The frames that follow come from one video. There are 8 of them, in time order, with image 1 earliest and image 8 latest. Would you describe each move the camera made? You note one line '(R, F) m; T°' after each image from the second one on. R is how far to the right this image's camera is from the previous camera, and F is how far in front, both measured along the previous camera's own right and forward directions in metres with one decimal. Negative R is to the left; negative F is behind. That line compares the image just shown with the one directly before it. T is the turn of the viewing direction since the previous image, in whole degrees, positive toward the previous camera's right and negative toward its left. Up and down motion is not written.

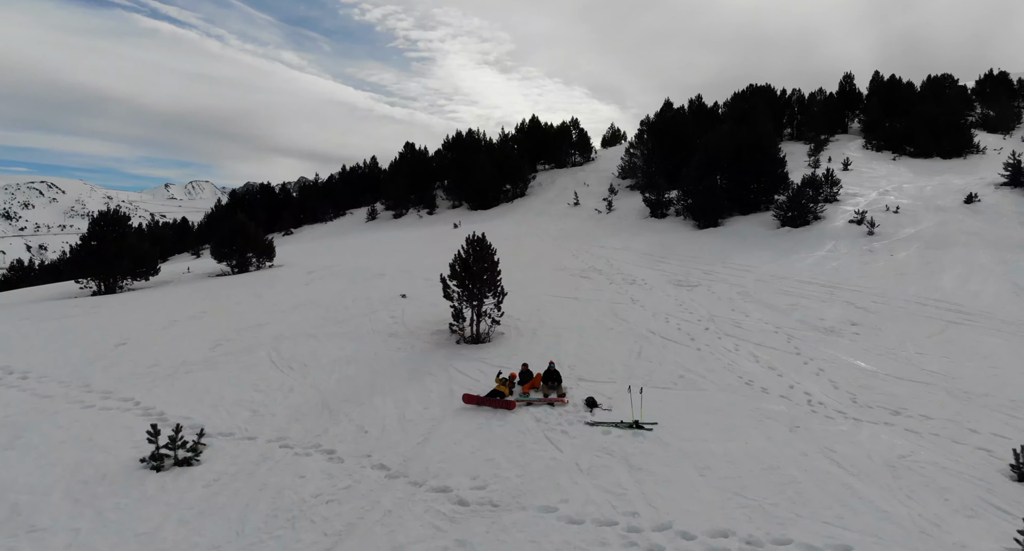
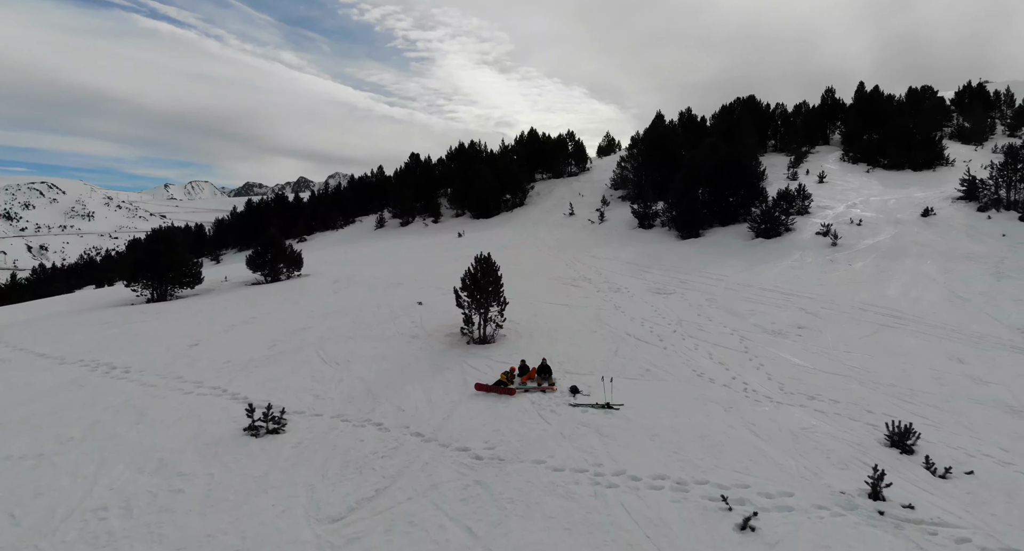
(0.0, -1.9) m; 0°
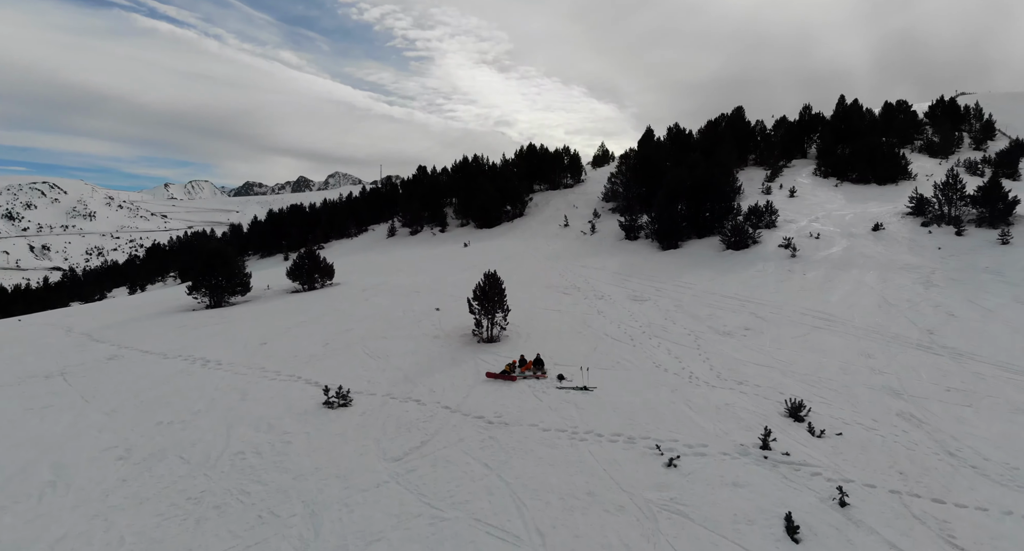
(0.0, -2.8) m; 0°
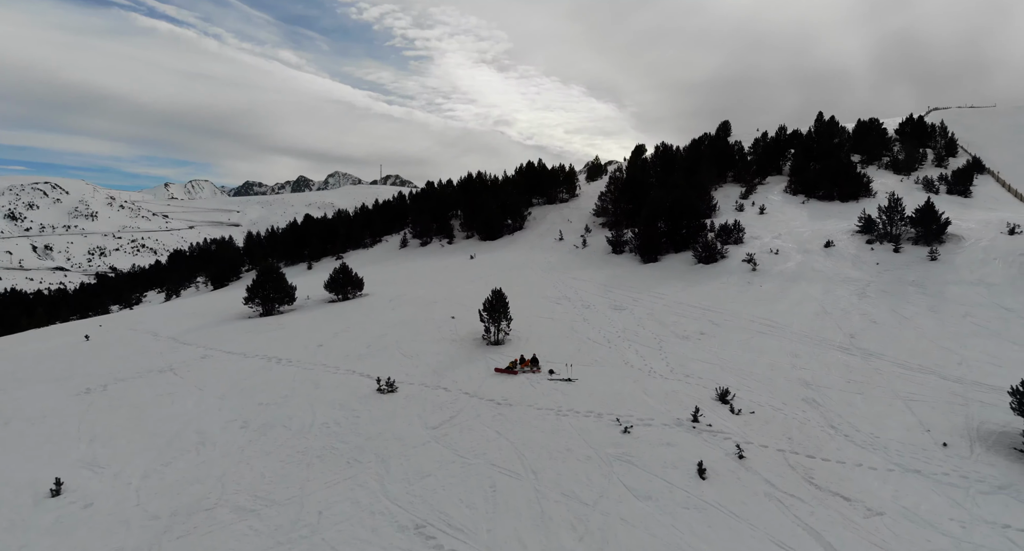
(-0.1, -3.7) m; 0°
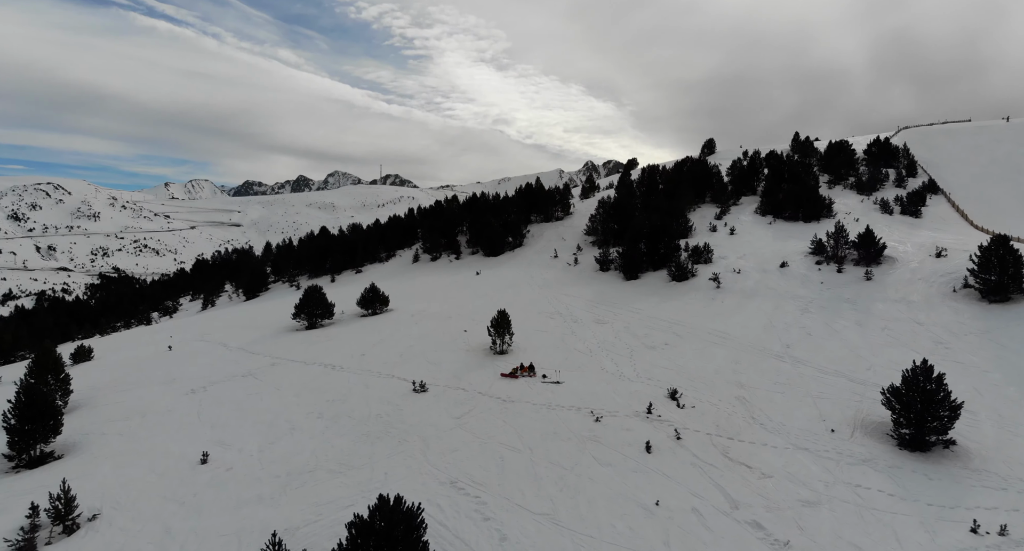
(-0.1, -4.6) m; 0°
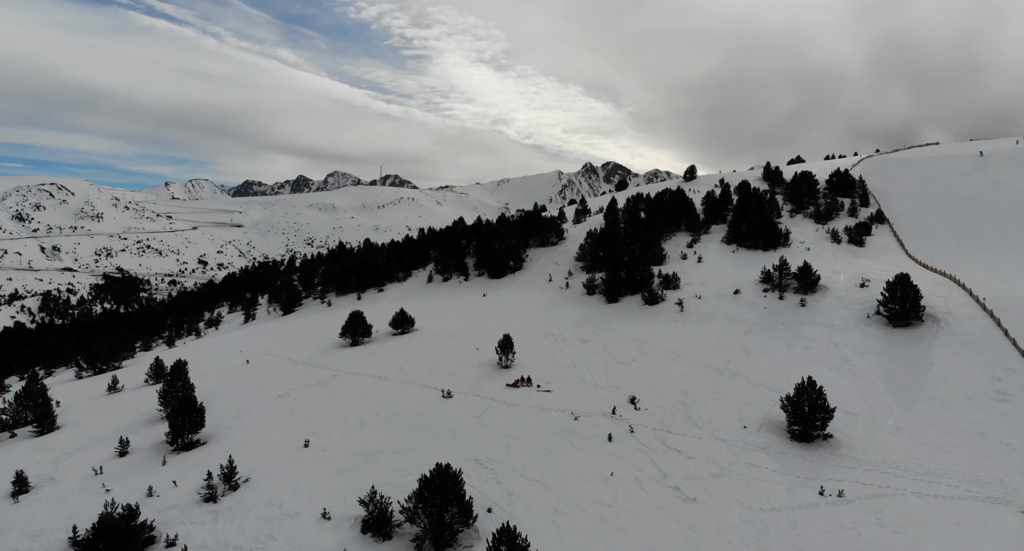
(-0.2, -6.8) m; 0°
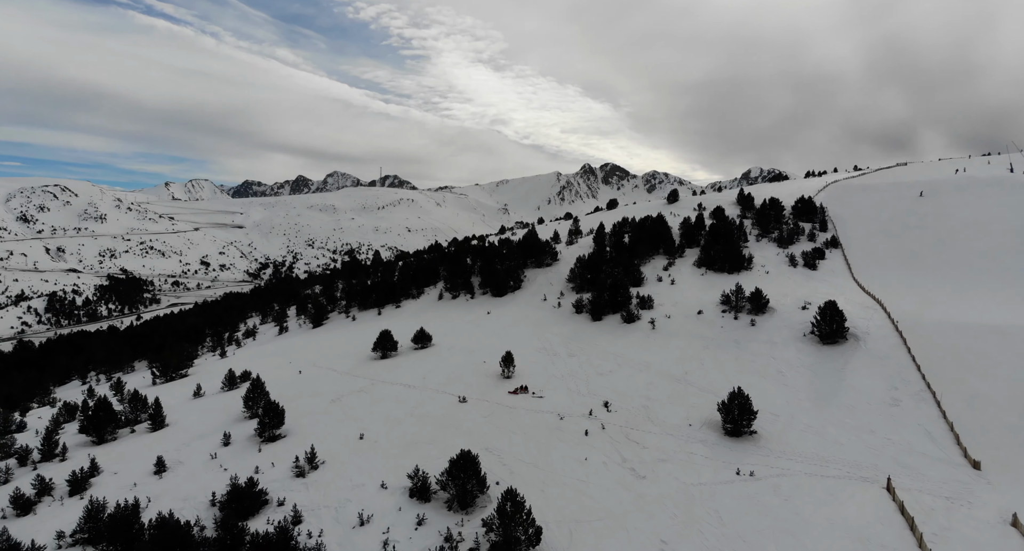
(-0.2, -7.5) m; 0°
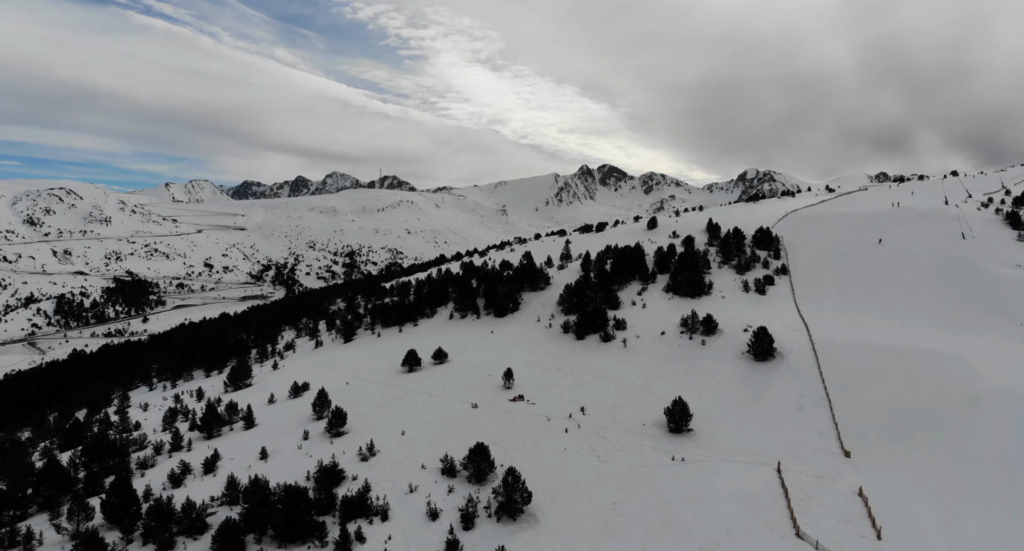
(-0.1, -10.9) m; 0°
